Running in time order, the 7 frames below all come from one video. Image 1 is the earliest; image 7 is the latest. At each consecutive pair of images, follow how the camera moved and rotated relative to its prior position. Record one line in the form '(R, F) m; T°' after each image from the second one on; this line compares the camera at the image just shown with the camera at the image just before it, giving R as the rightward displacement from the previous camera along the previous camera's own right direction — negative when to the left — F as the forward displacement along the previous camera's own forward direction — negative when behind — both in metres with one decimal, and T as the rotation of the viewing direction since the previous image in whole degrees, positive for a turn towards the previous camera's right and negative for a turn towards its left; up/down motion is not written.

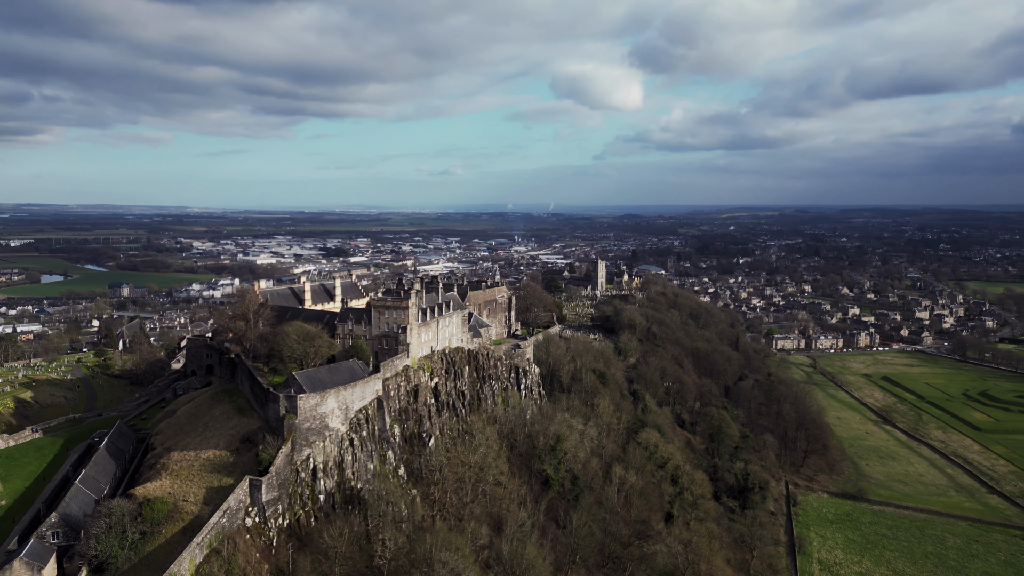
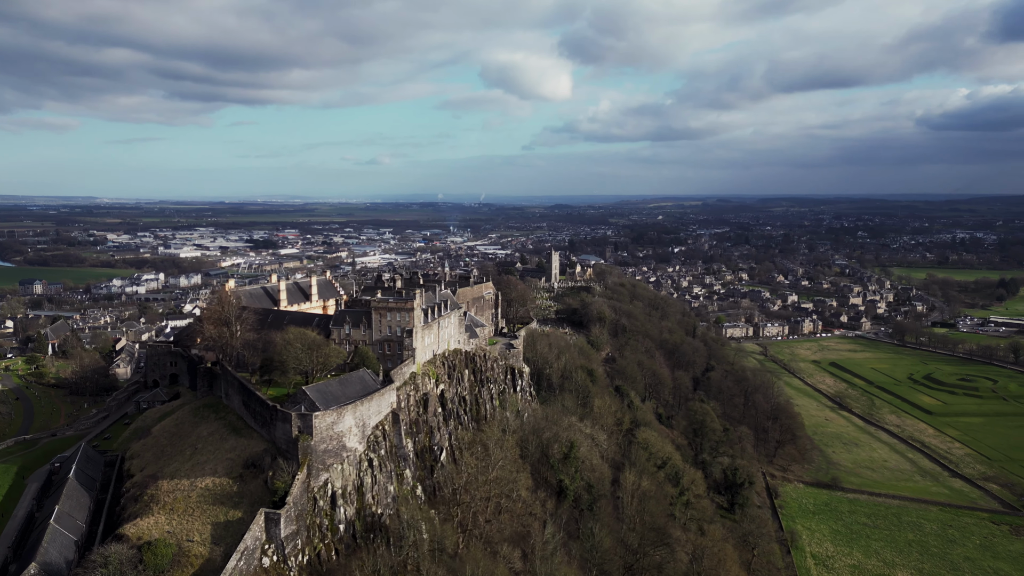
(-3.0, +2.2) m; +6°
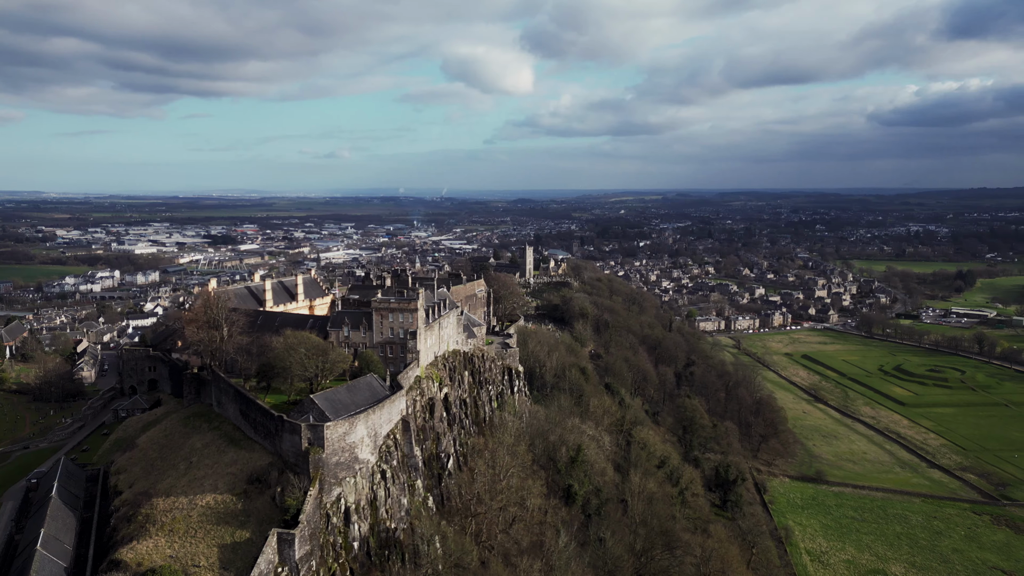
(-1.6, +1.1) m; +3°
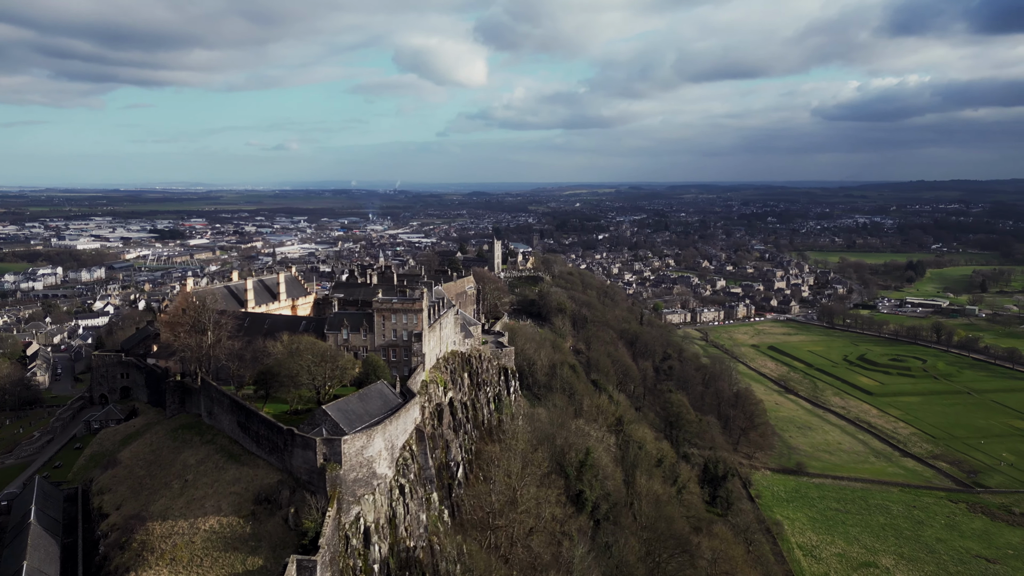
(-1.8, +1.3) m; +4°
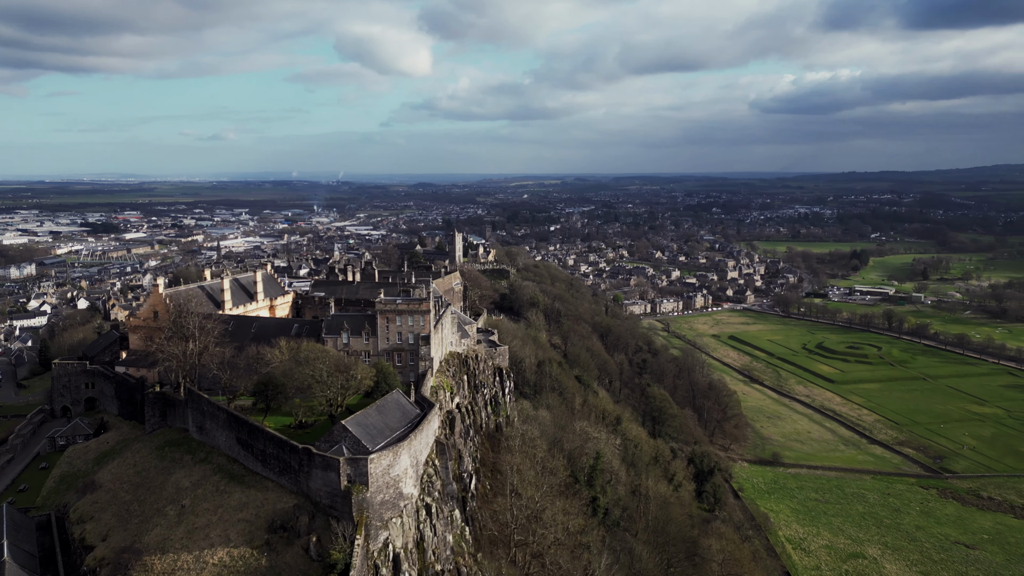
(-2.0, +1.5) m; +4°
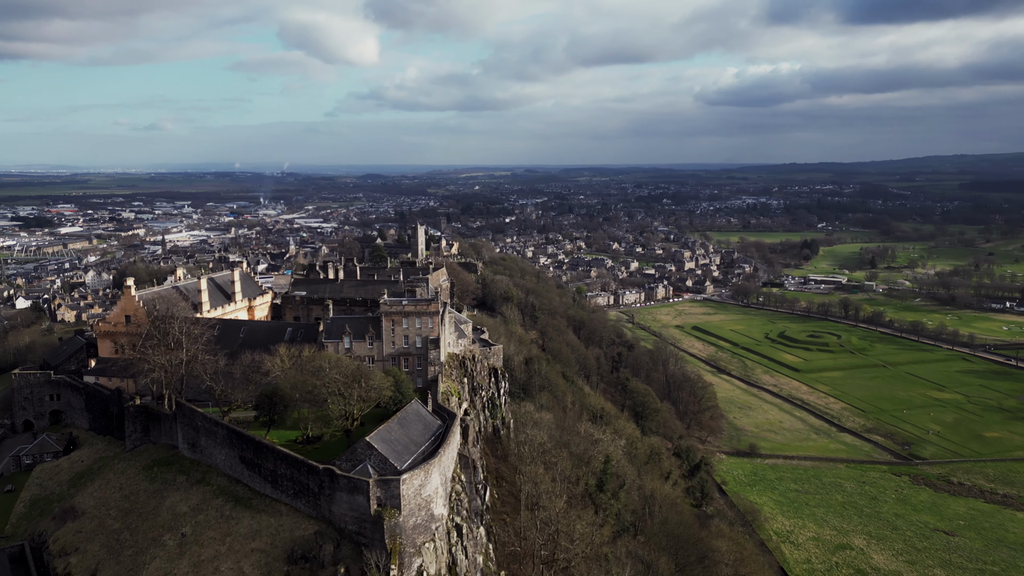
(-1.8, +1.3) m; +4°
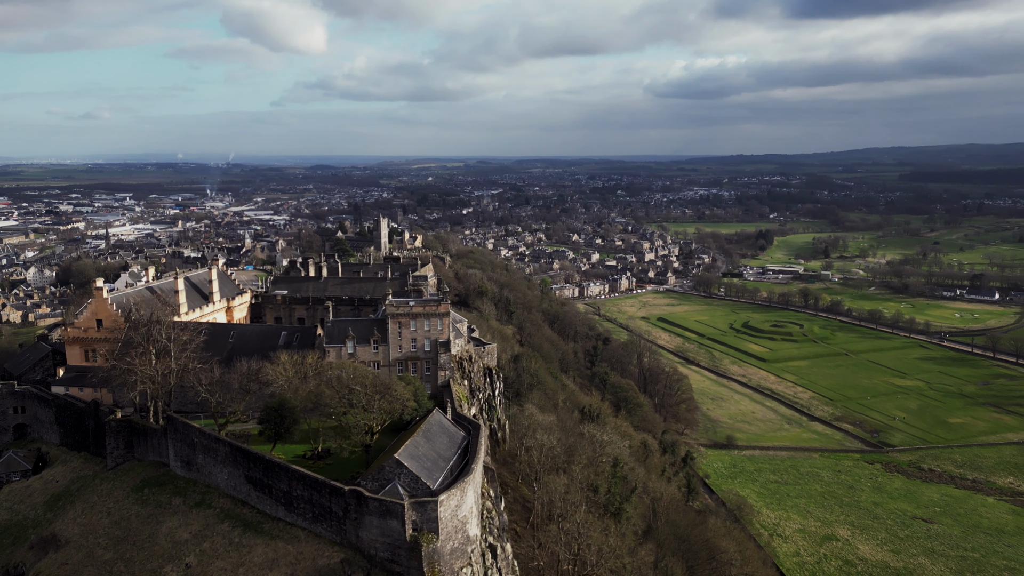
(-1.6, +1.2) m; +4°
